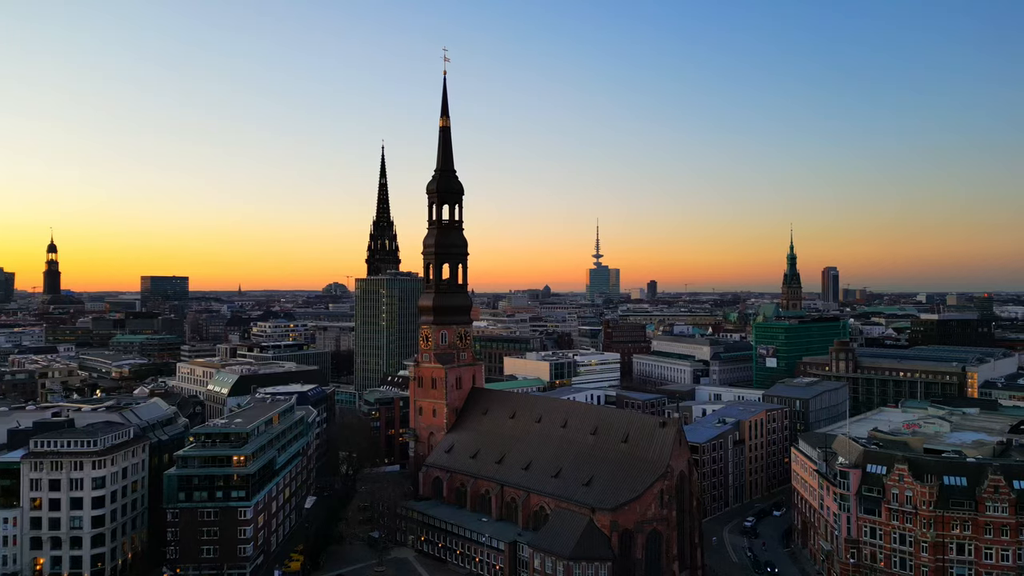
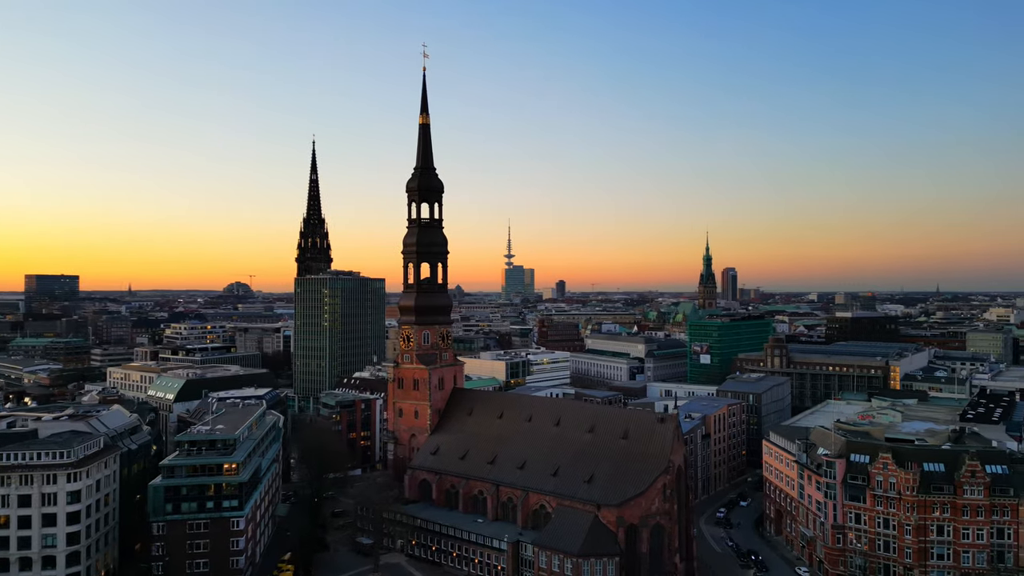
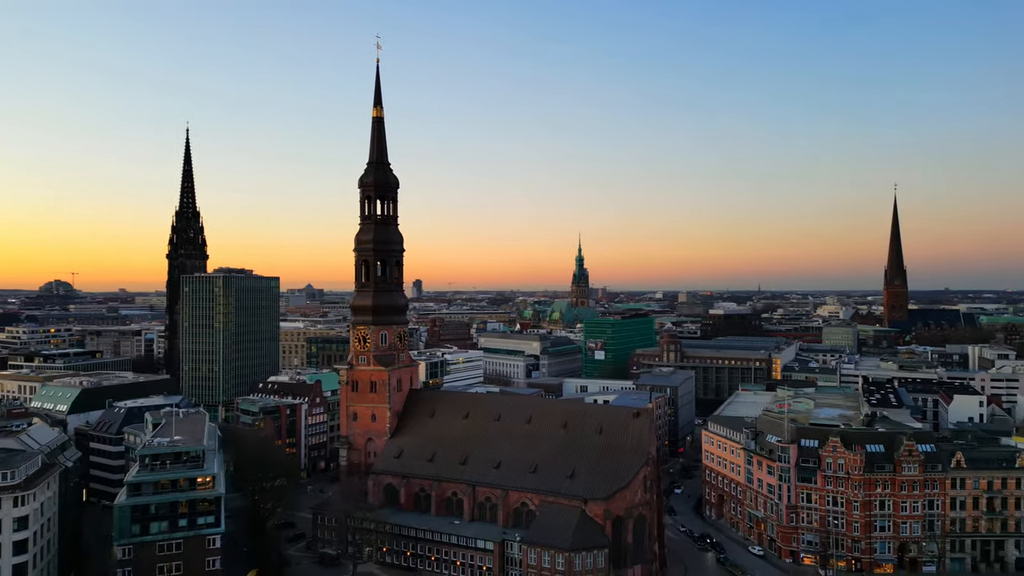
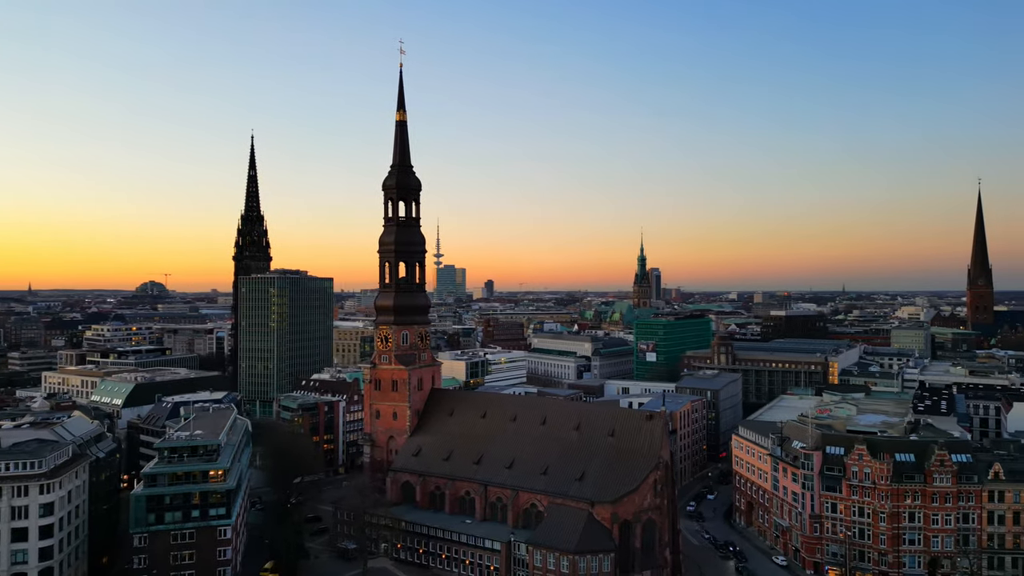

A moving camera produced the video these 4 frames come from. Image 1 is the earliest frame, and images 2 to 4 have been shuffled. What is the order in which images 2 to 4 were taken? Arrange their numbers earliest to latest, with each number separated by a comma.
2, 4, 3
